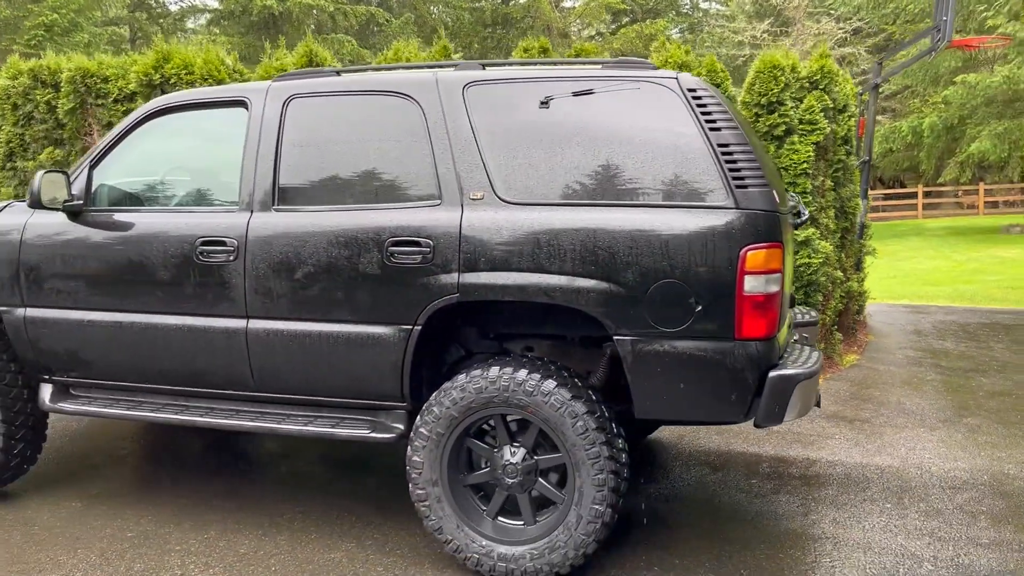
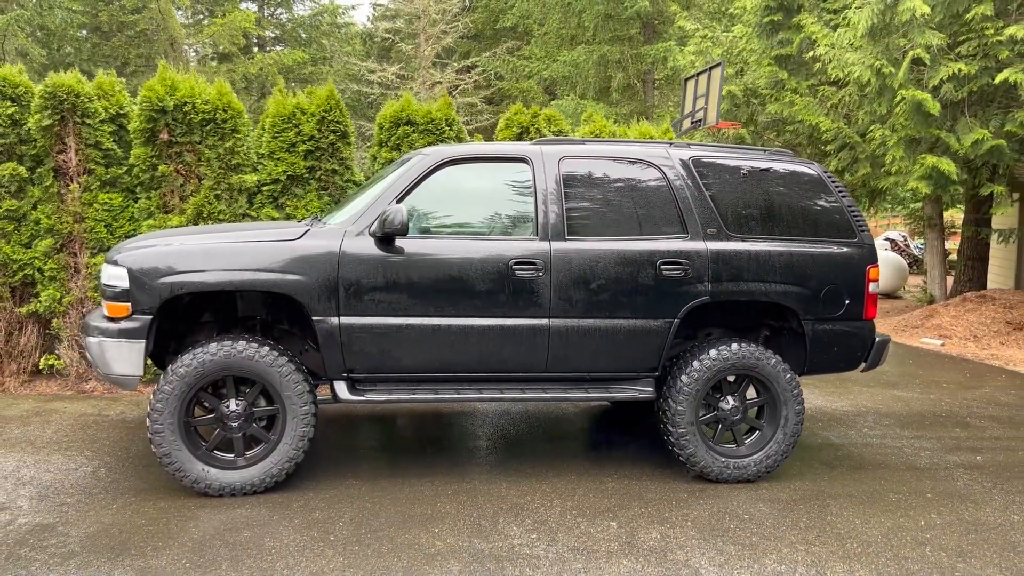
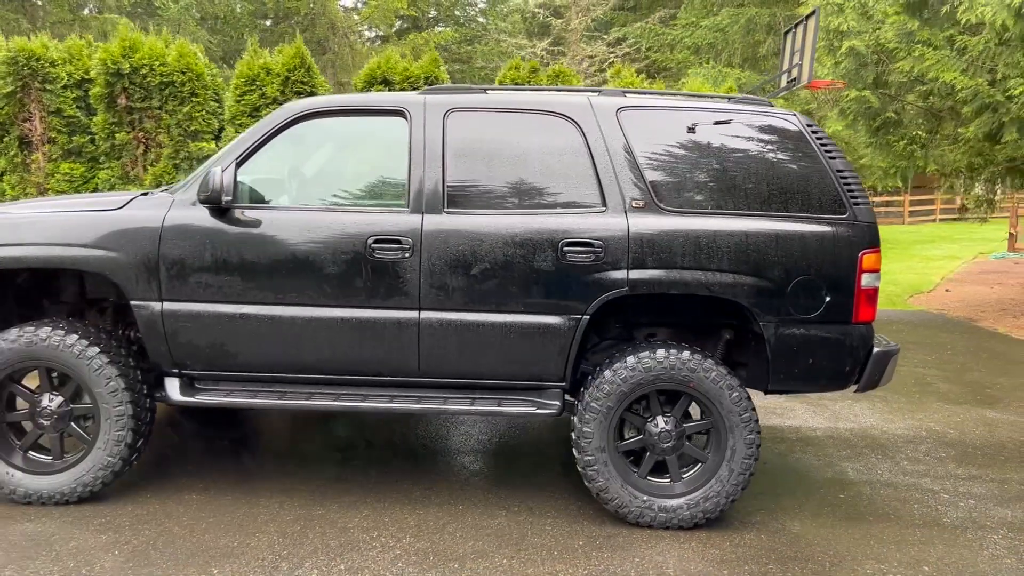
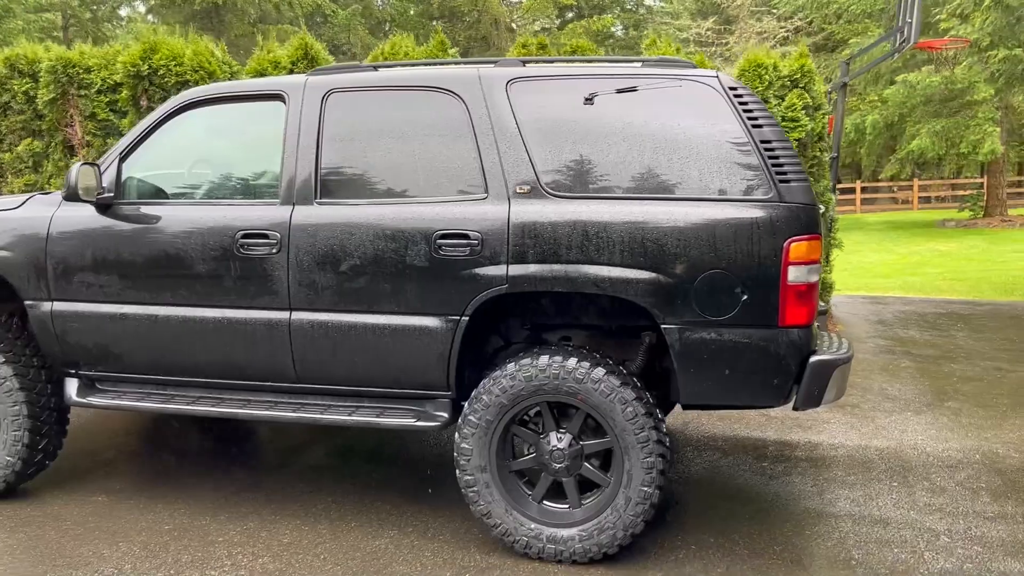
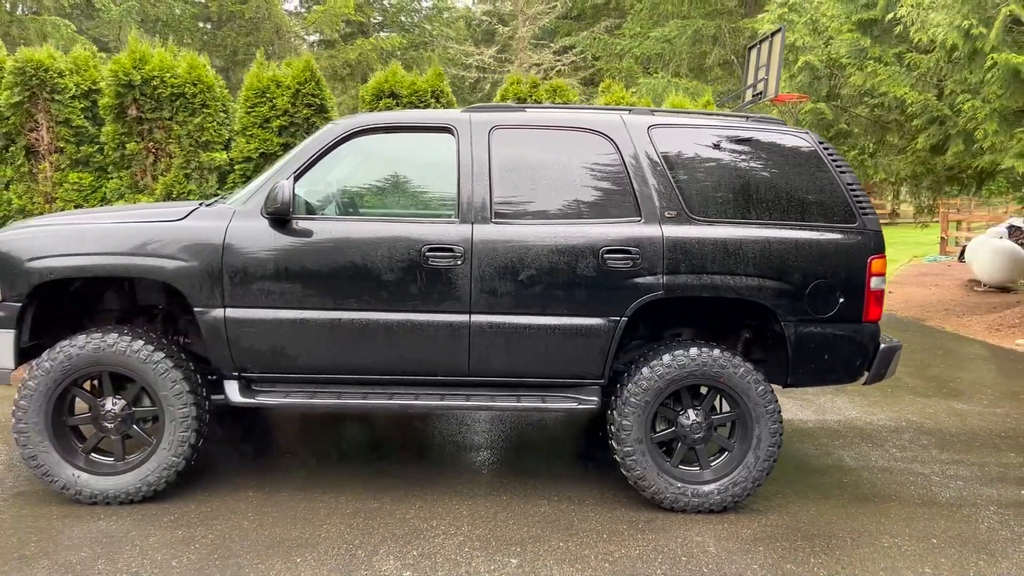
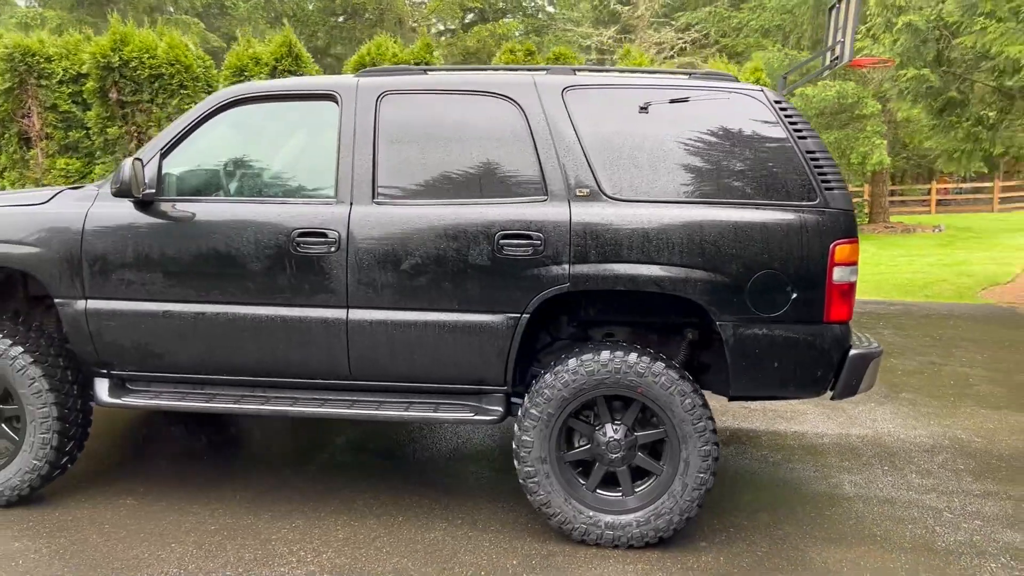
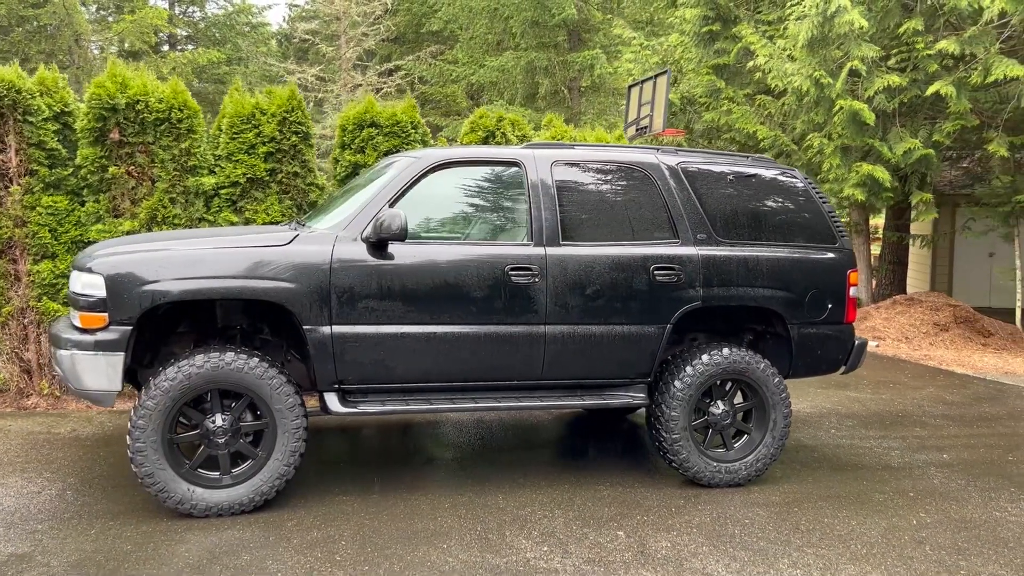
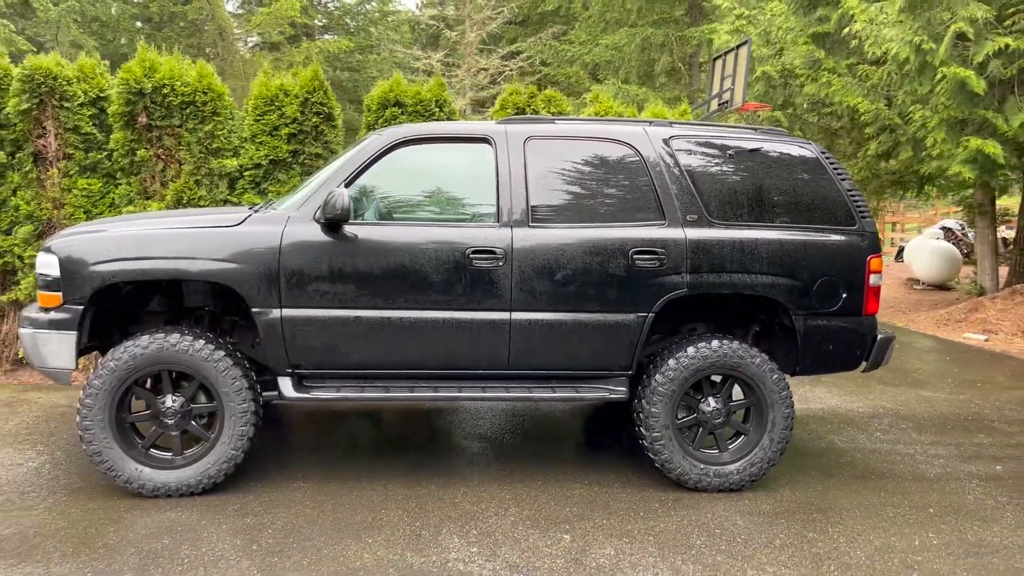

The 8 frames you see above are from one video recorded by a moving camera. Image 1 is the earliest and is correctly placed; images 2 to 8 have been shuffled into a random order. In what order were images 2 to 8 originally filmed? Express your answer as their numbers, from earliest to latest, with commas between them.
4, 6, 3, 5, 8, 2, 7
